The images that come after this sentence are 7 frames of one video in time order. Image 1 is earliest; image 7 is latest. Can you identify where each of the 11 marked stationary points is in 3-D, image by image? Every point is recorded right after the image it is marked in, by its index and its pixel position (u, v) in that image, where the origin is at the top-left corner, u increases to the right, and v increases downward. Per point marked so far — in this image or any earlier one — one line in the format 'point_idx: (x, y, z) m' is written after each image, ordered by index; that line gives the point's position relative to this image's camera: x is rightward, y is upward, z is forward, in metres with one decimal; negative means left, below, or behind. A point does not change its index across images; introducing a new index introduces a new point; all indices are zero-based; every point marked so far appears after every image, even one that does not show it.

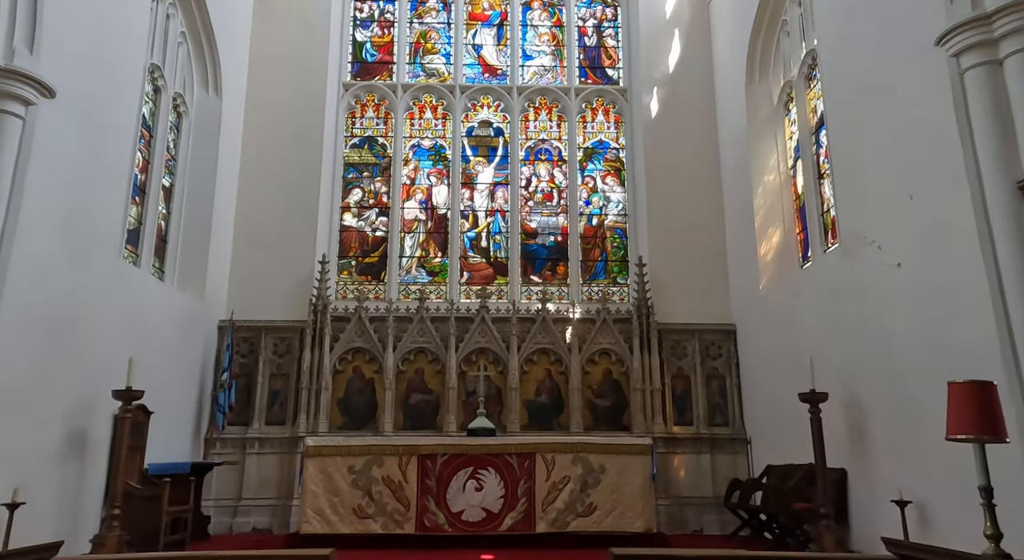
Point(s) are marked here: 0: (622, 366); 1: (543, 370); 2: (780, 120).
0: (+1.5, -1.2, +10.9) m
1: (+0.4, -1.2, +10.9) m
2: (+3.5, +2.1, +10.4) m
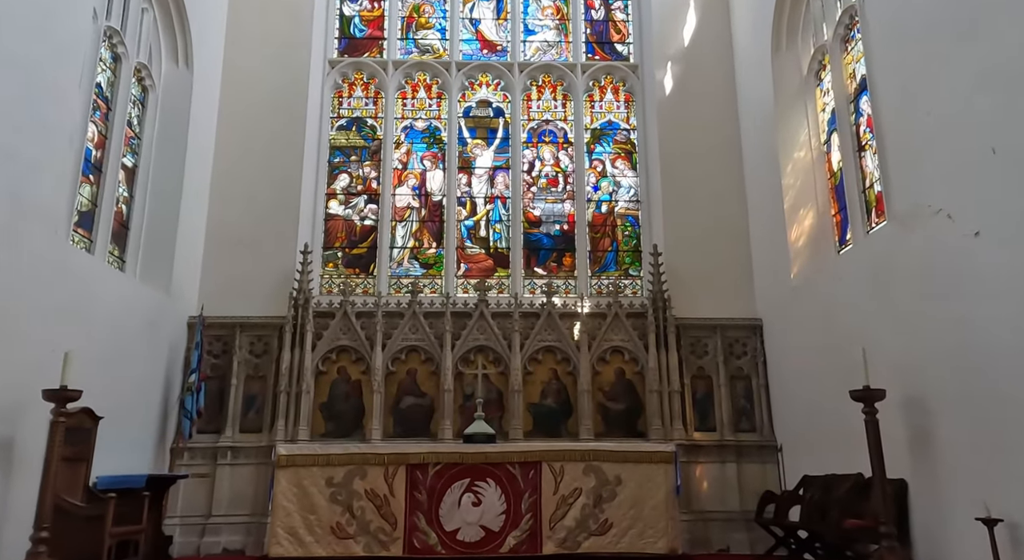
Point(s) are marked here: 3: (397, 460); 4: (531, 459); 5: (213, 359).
0: (+1.5, -1.1, +9.8) m
1: (+0.5, -1.1, +9.8) m
2: (+3.6, +2.2, +9.3) m
3: (-1.1, -1.7, +7.3) m
4: (+0.2, -1.7, +7.3) m
5: (-3.6, -1.0, +9.5) m
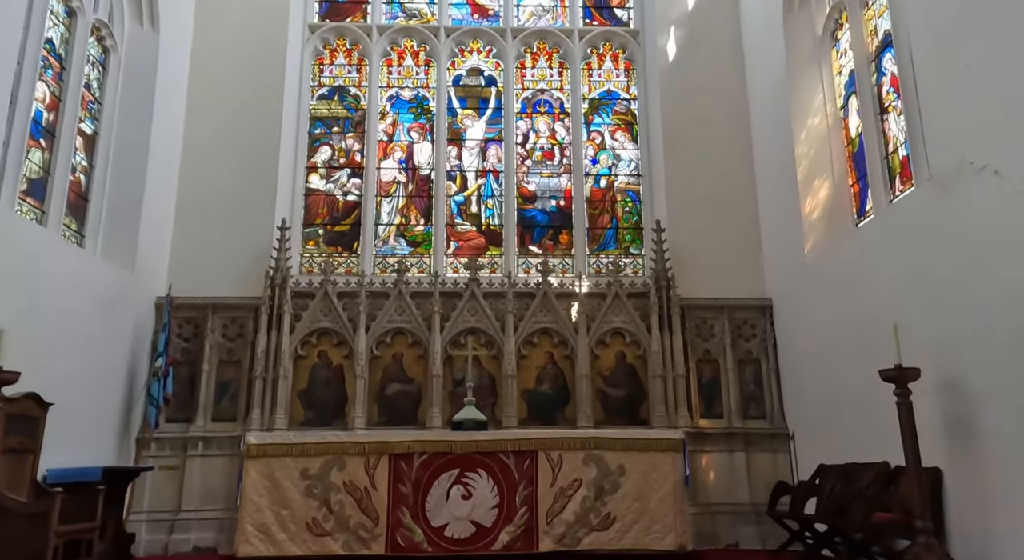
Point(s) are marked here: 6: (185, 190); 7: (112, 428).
0: (+1.5, -0.8, +9.1) m
1: (+0.4, -0.9, +9.1) m
2: (+3.5, +2.5, +8.7) m
3: (-1.1, -1.4, +6.6) m
4: (+0.1, -1.4, +6.7) m
5: (-3.7, -0.7, +8.8) m
6: (-3.9, +1.1, +9.4) m
7: (-4.0, -1.5, +7.9) m
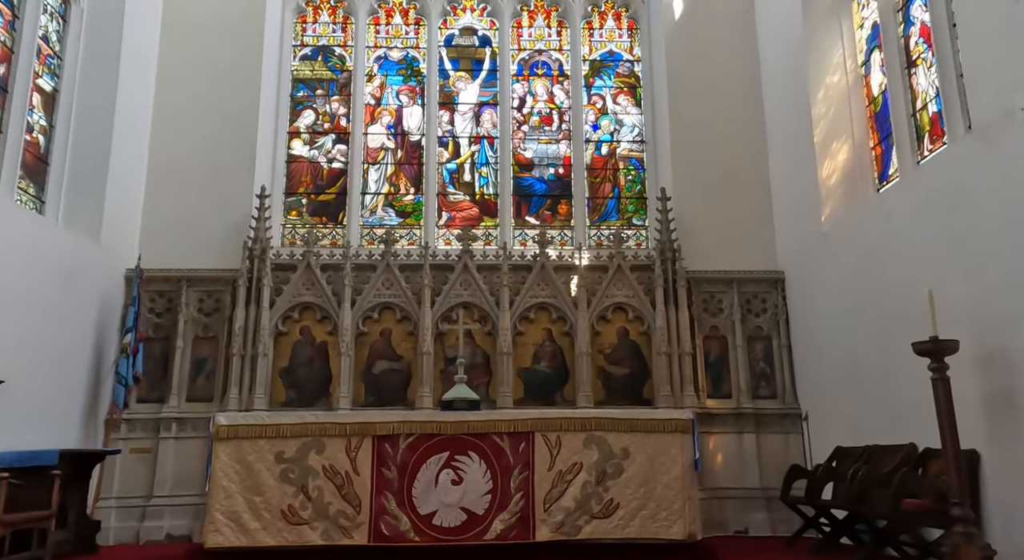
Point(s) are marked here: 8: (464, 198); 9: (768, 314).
0: (+1.4, -0.5, +8.6) m
1: (+0.3, -0.6, +8.6) m
2: (+3.4, +2.8, +8.1) m
3: (-1.2, -1.2, +6.1) m
4: (+0.1, -1.2, +6.1) m
5: (-3.7, -0.4, +8.3) m
6: (-3.9, +1.4, +8.8) m
7: (-4.0, -1.2, +7.3) m
8: (-0.6, +1.0, +9.4) m
9: (+2.8, -0.4, +8.7) m
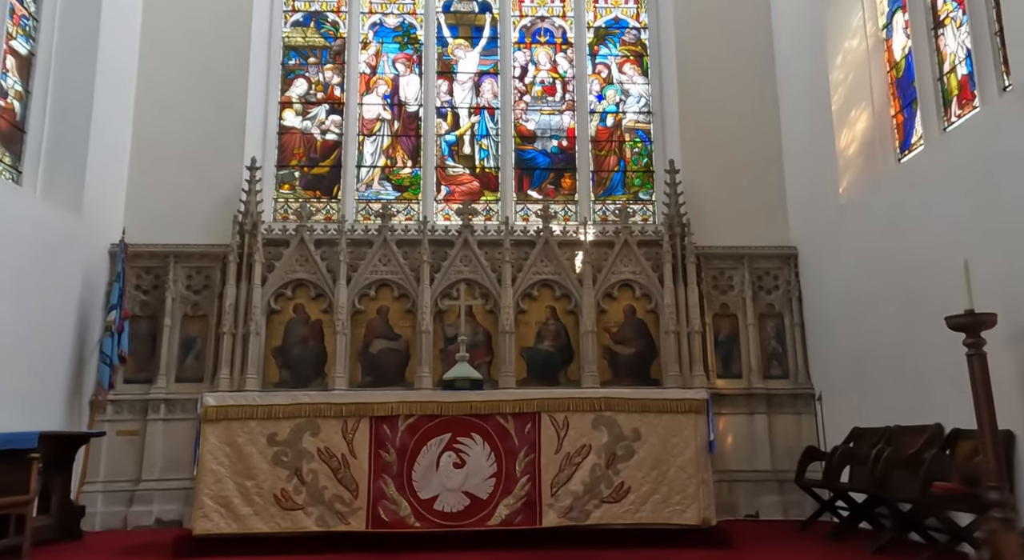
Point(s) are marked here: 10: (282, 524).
0: (+1.4, -0.2, +8.3) m
1: (+0.4, -0.3, +8.3) m
2: (+3.4, +3.1, +7.7) m
3: (-1.1, -1.0, +5.7) m
4: (+0.1, -1.0, +5.8) m
5: (-3.7, -0.2, +7.9) m
6: (-3.9, +1.6, +8.4) m
7: (-4.0, -1.0, +7.0) m
8: (-0.6, +1.2, +9.0) m
9: (+2.8, -0.1, +8.3) m
10: (-1.6, -1.7, +5.6) m
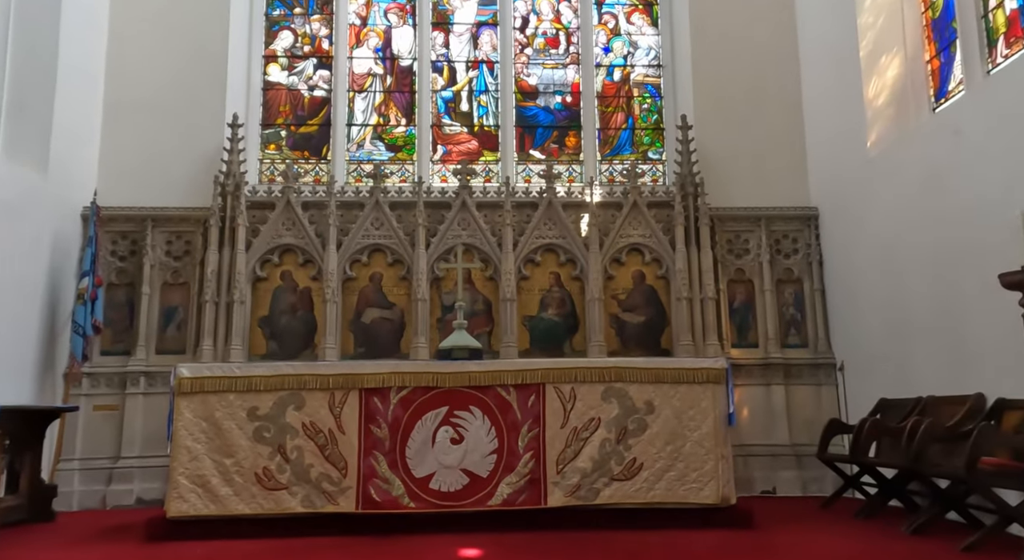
0: (+1.5, +0.1, +7.8) m
1: (+0.4, +0.1, +7.8) m
2: (+3.4, +3.4, +7.1) m
3: (-1.1, -0.7, +5.3) m
4: (+0.1, -0.7, +5.3) m
5: (-3.7, +0.2, +7.4) m
6: (-3.9, +2.0, +7.8) m
7: (-4.0, -0.7, +6.5) m
8: (-0.5, +1.6, +8.5) m
9: (+2.9, +0.3, +7.8) m
10: (-1.6, -1.5, +5.1) m
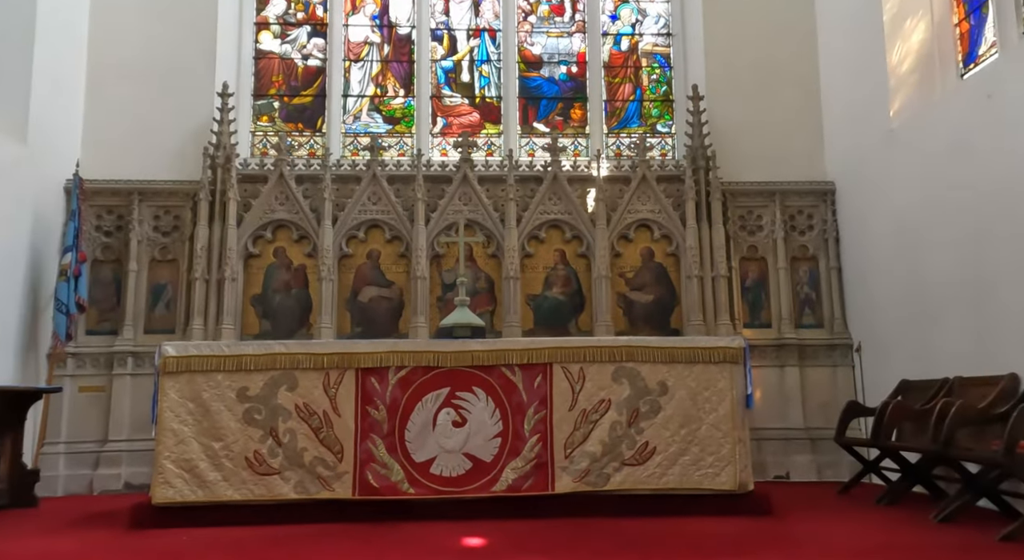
0: (+1.5, +0.3, +7.4) m
1: (+0.4, +0.3, +7.4) m
2: (+3.5, +3.6, +6.7) m
3: (-1.1, -0.5, +5.0) m
4: (+0.2, -0.5, +5.0) m
5: (-3.7, +0.4, +7.1) m
6: (-3.9, +2.2, +7.4) m
7: (-4.0, -0.5, +6.2) m
8: (-0.5, +1.9, +8.1) m
9: (+2.9, +0.5, +7.5) m
10: (-1.6, -1.3, +4.8) m
